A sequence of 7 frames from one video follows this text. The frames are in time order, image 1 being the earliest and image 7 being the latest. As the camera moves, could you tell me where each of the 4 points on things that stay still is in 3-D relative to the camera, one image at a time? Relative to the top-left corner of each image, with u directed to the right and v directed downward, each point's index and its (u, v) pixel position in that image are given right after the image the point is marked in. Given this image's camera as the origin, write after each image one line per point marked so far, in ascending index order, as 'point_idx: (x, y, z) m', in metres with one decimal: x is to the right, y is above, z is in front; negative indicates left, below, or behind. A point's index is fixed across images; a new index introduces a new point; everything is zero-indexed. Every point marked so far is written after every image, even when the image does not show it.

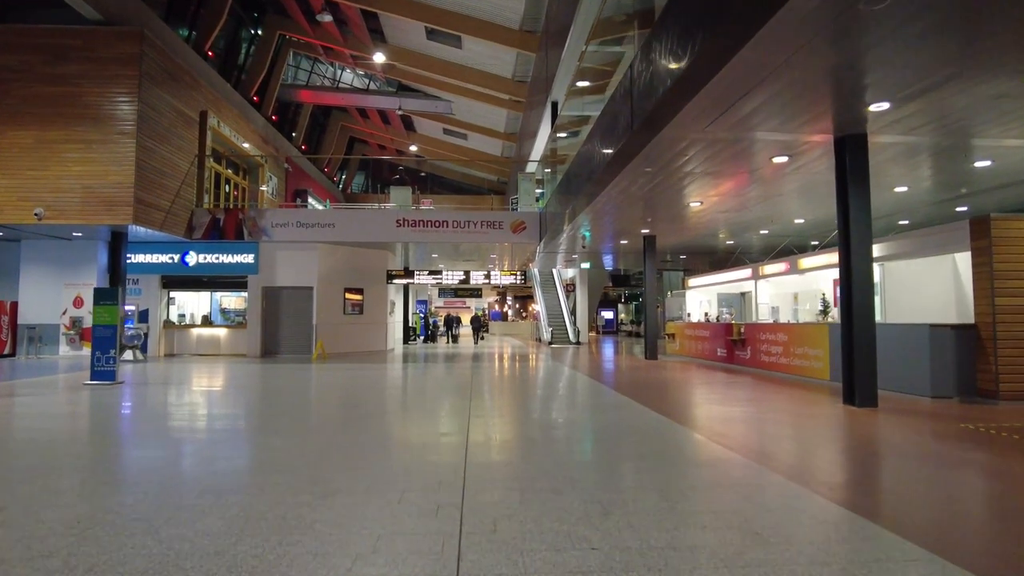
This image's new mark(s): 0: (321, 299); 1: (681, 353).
0: (-4.7, -0.3, +16.8) m
1: (+4.0, -1.5, +15.7) m
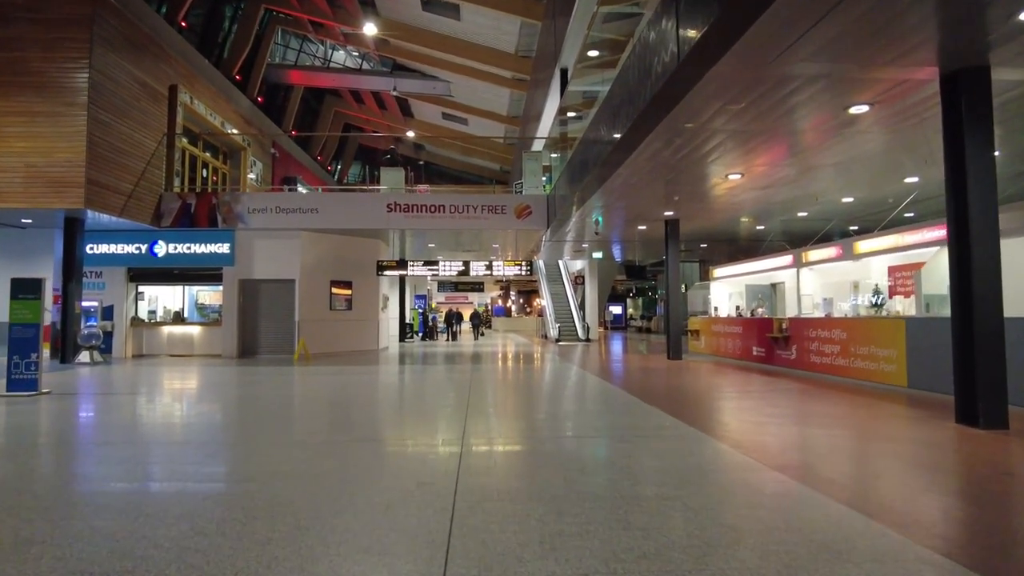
0: (-4.6, -0.1, +15.2) m
1: (+4.1, -1.3, +14.1) m
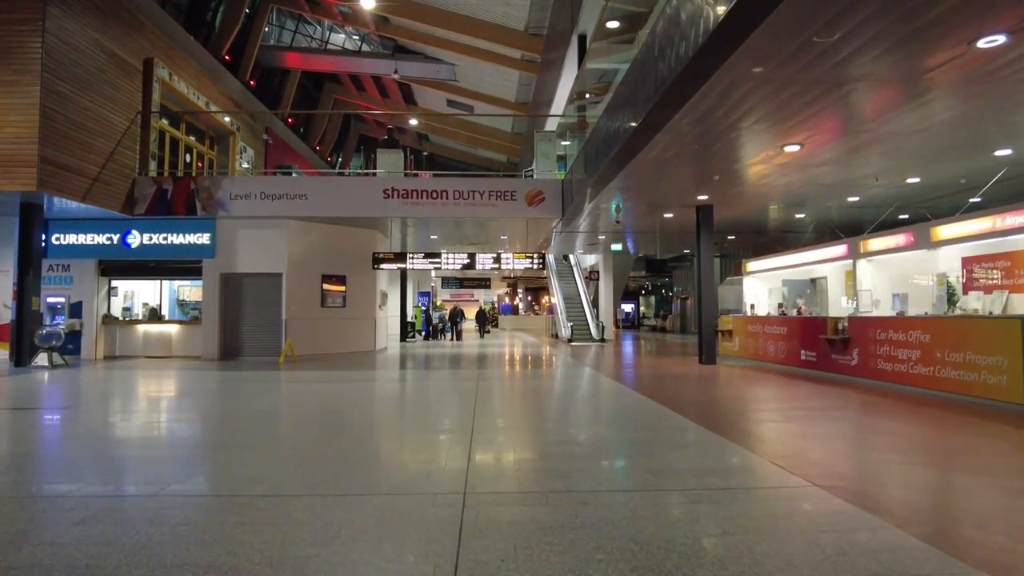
0: (-4.4, 0.0, +13.8) m
1: (+4.3, -1.2, +12.6) m
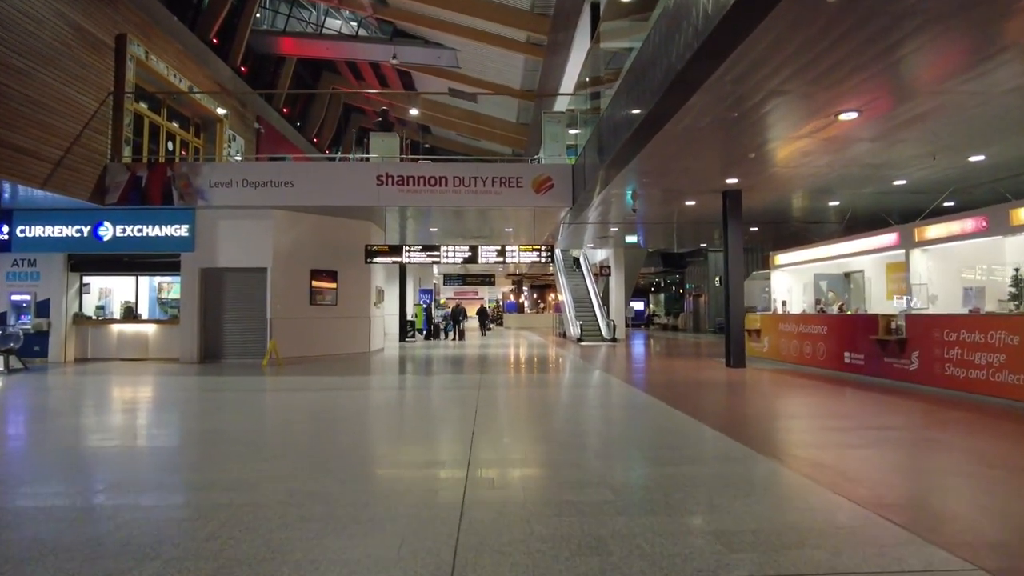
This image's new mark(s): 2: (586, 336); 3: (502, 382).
0: (-4.3, 0.0, +12.7) m
1: (+4.4, -1.2, +11.4) m
2: (+2.1, -1.4, +19.4) m
3: (-0.2, -1.5, +10.8) m
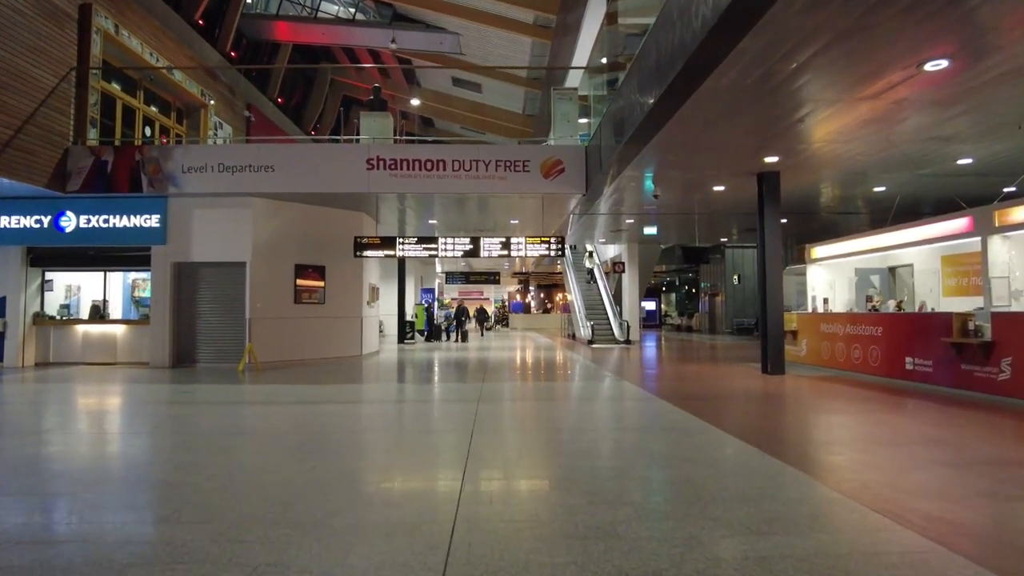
0: (-4.2, +0.1, +11.5) m
1: (+4.5, -1.1, +10.2) m
2: (+2.3, -1.3, +18.2) m
3: (-0.1, -1.4, +9.5) m
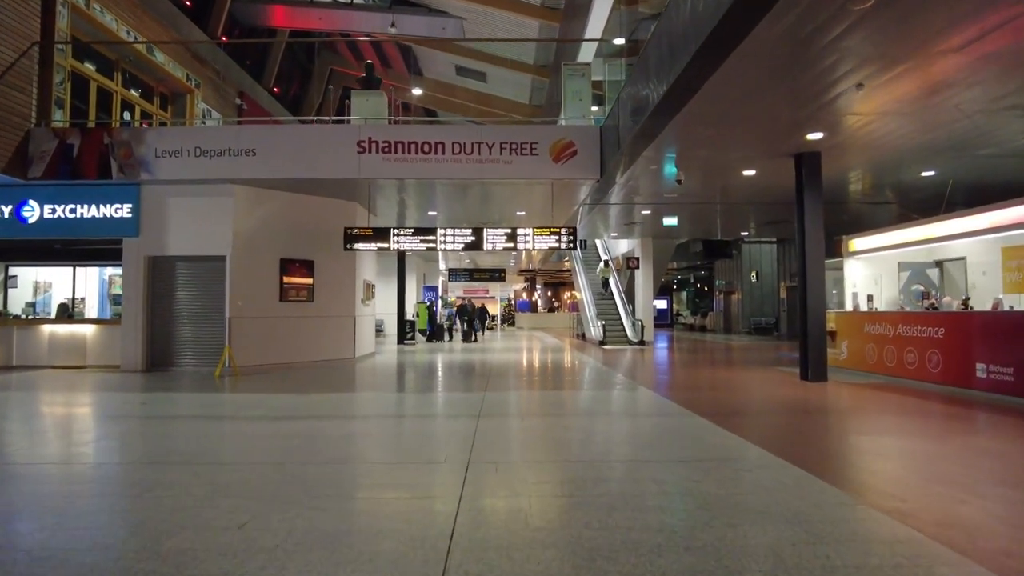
0: (-4.1, +0.1, +10.5) m
1: (+4.5, -1.0, +9.1) m
2: (+2.4, -1.3, +17.1) m
3: (0.0, -1.4, +8.5) m
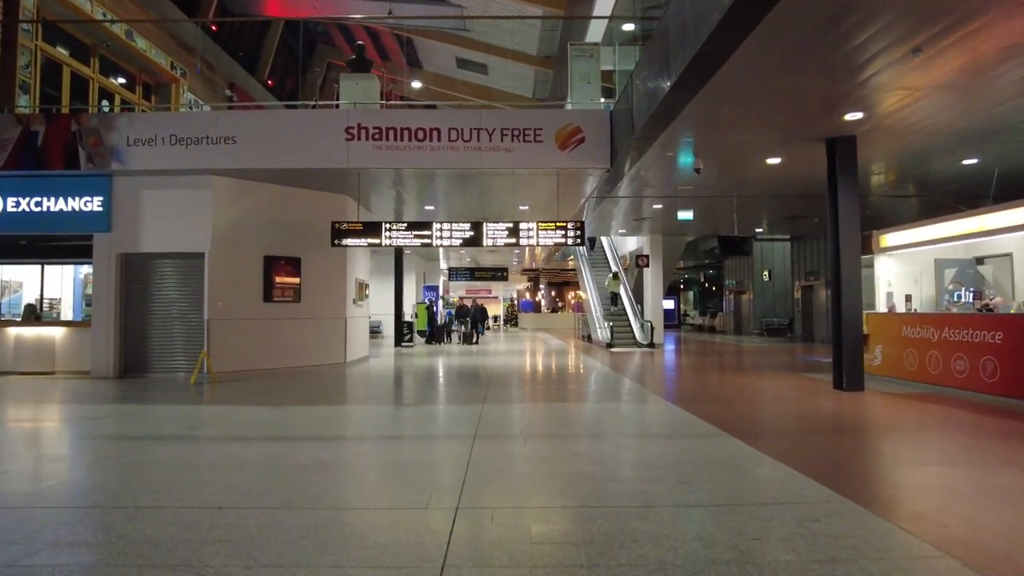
0: (-4.1, +0.2, +9.7) m
1: (+4.6, -1.0, +8.3) m
2: (+2.5, -1.2, +16.3) m
3: (0.0, -1.4, +7.7) m
